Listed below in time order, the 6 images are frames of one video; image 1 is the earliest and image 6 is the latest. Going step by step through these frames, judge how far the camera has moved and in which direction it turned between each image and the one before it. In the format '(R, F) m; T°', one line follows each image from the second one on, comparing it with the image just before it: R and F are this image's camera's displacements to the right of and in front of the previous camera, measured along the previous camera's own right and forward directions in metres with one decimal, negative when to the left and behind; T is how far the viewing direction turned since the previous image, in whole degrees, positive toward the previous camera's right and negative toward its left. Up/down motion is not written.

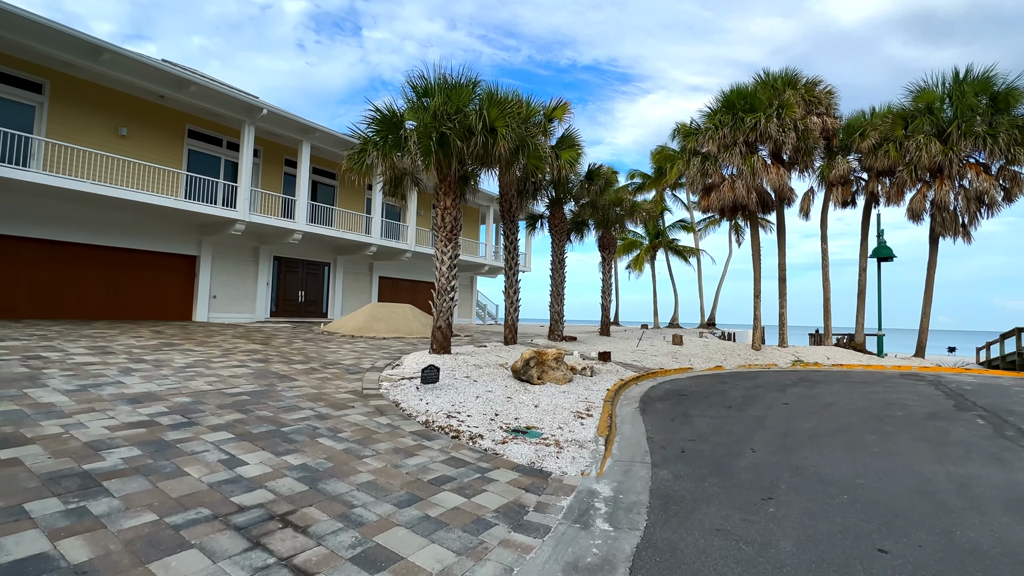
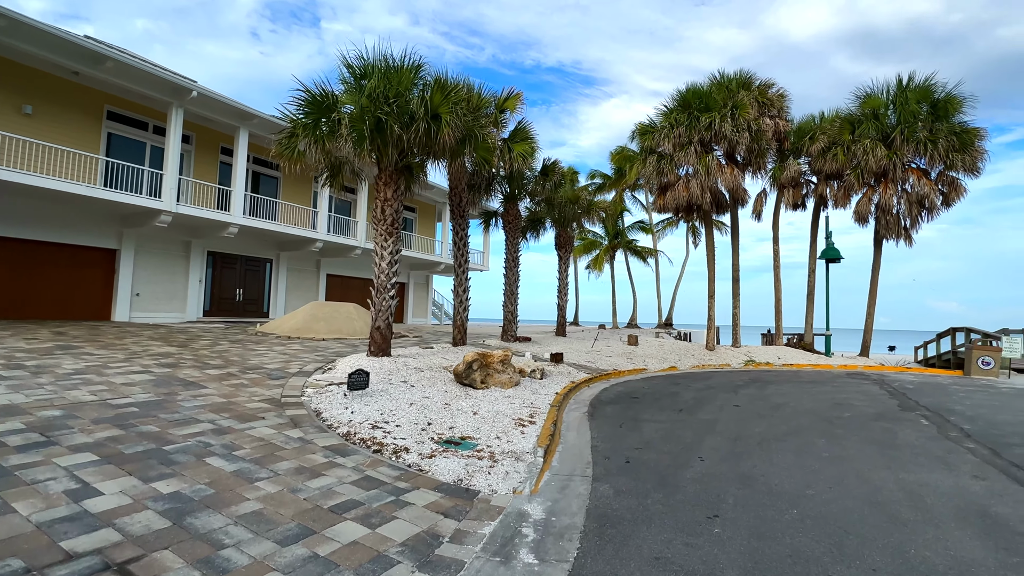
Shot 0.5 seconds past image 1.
(+0.4, +0.6) m; +4°
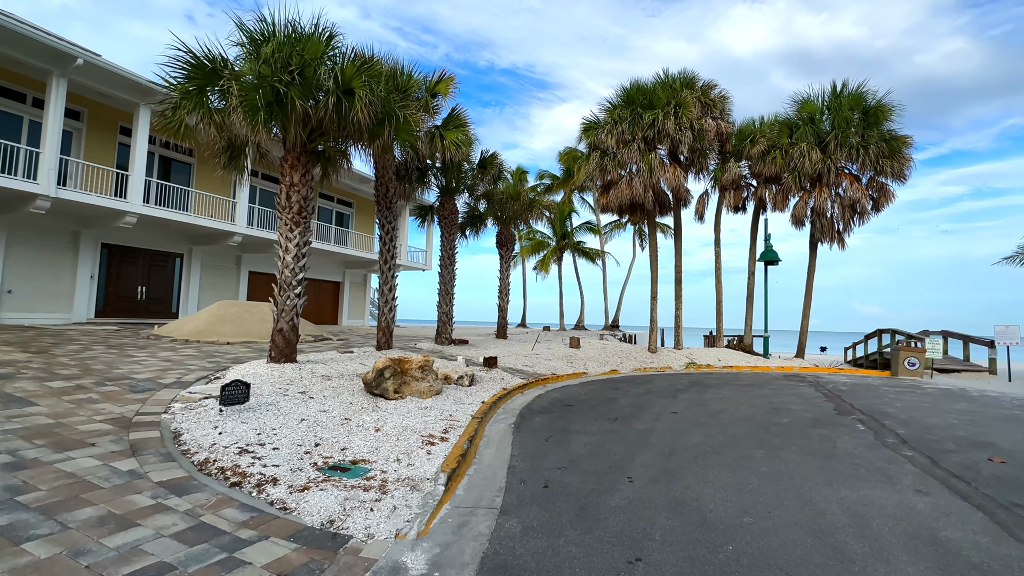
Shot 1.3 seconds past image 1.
(+0.5, +0.9) m; +5°
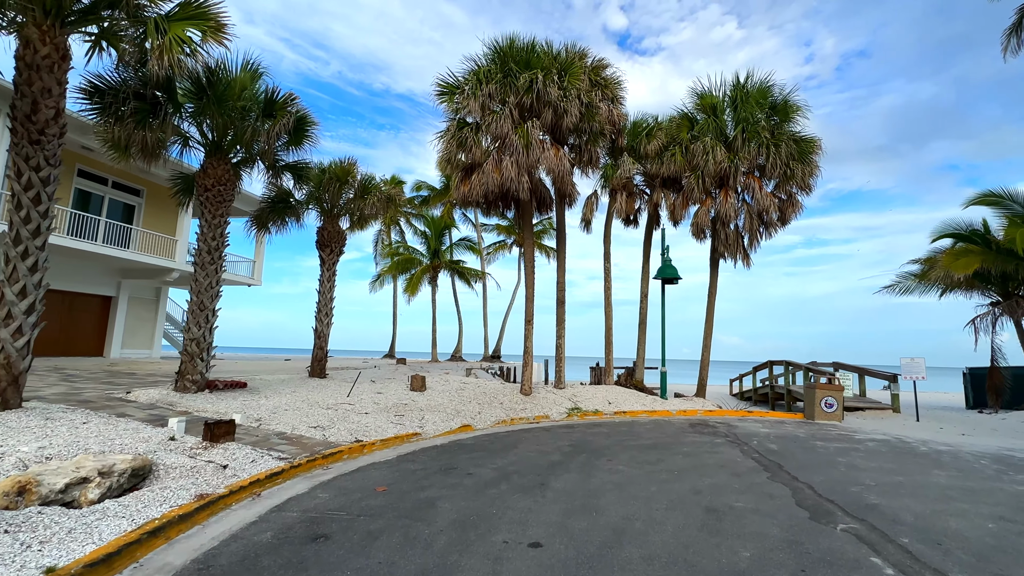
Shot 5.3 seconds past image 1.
(+1.8, +4.7) m; +12°
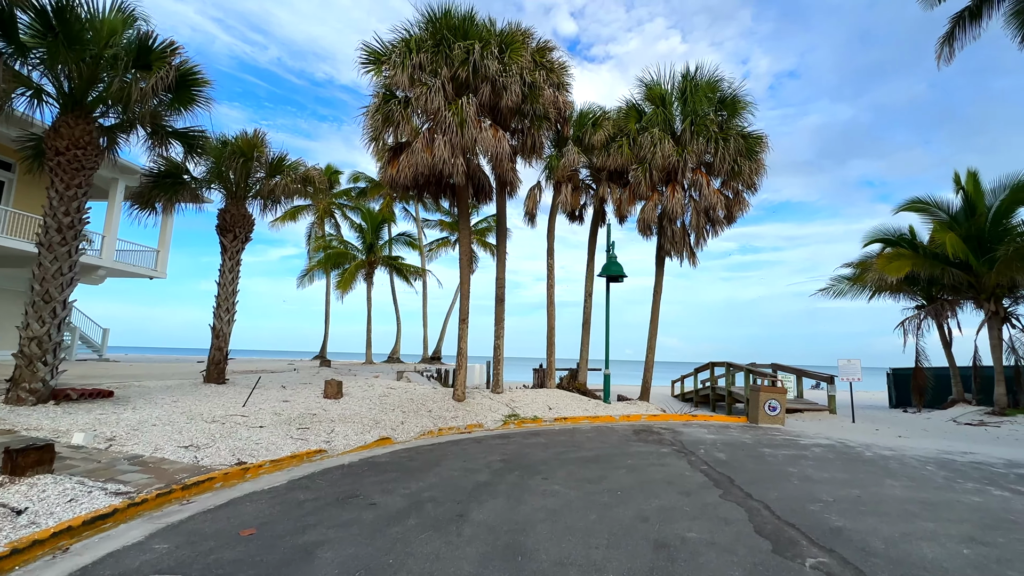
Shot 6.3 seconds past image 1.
(+0.4, +1.1) m; +6°
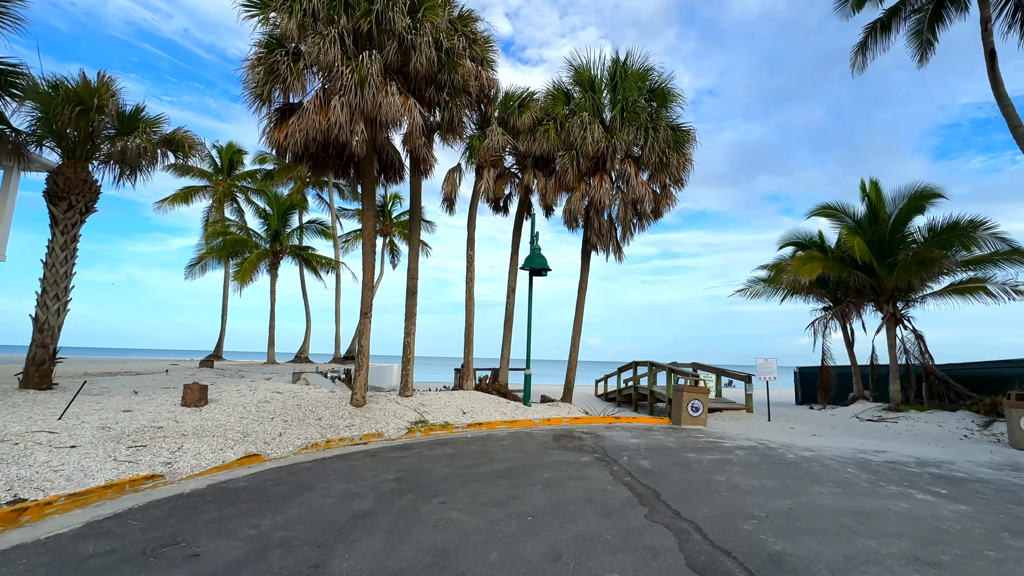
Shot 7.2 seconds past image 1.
(+0.4, +1.2) m; +8°
